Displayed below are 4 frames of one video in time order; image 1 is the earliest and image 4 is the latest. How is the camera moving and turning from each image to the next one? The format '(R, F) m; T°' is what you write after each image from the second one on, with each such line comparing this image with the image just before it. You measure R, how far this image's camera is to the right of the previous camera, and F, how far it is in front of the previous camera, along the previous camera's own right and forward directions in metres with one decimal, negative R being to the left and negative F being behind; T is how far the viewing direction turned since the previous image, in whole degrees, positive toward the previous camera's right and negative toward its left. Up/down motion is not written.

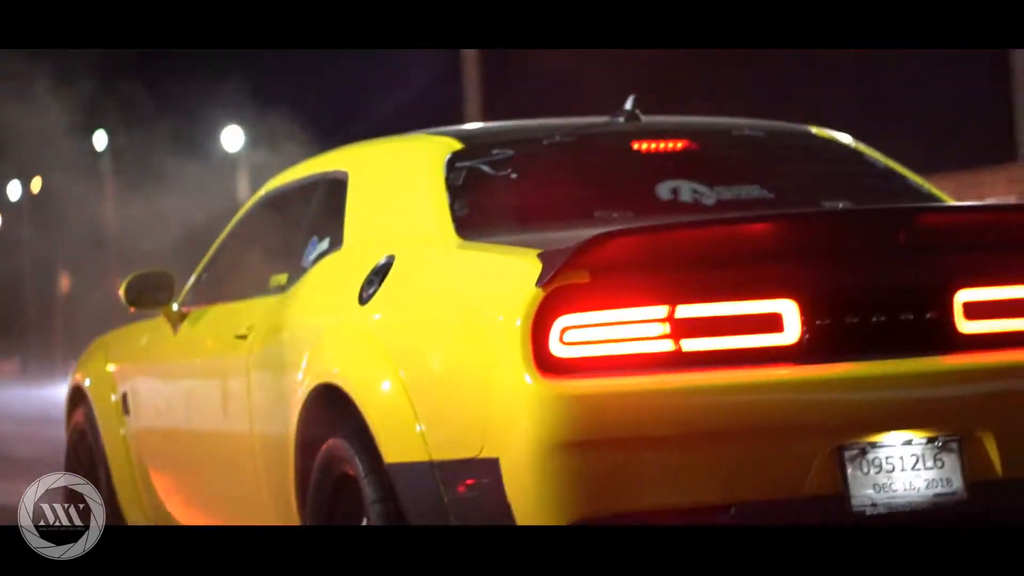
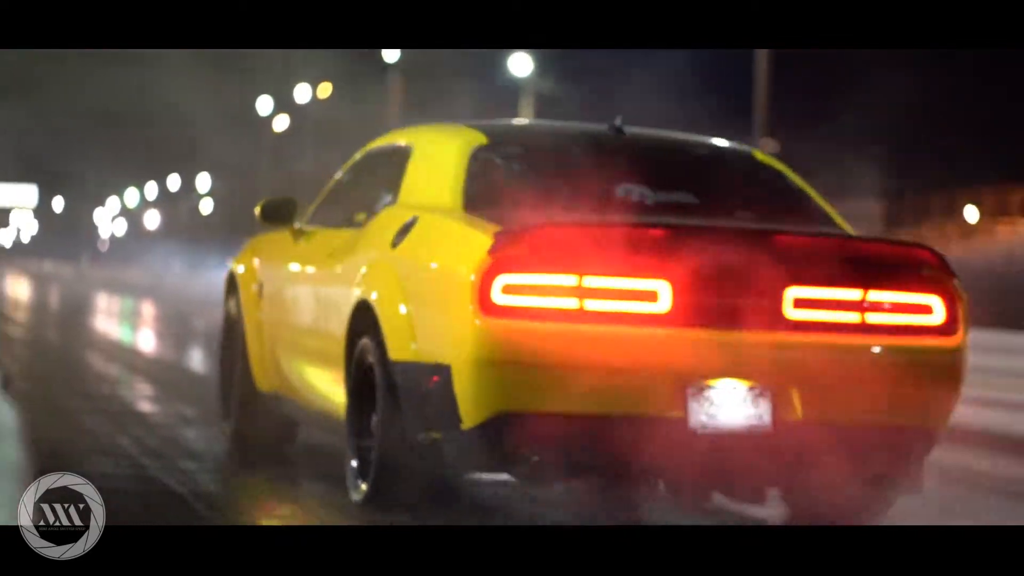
(+1.3, -1.9) m; -10°
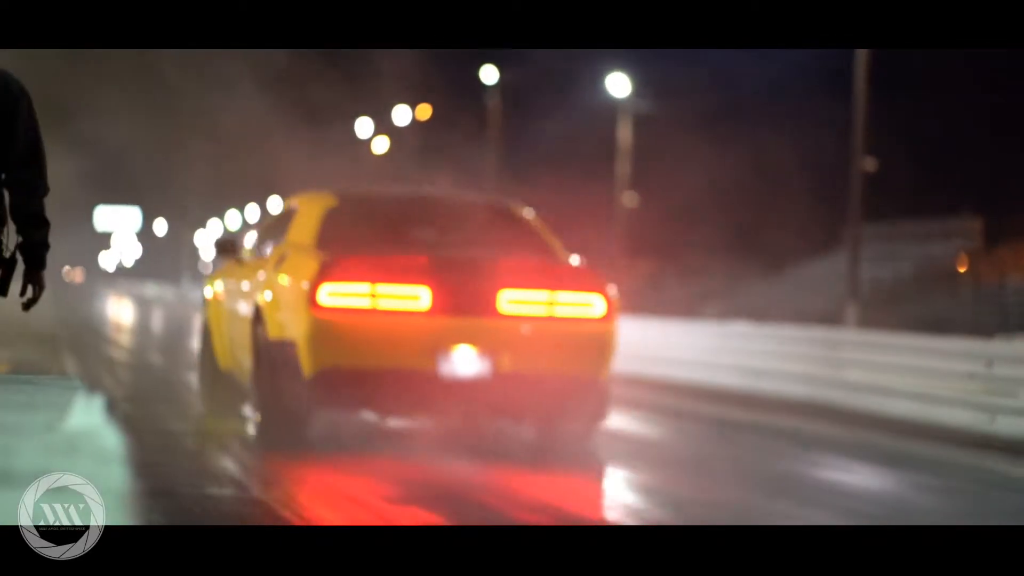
(+0.9, -1.2) m; -4°
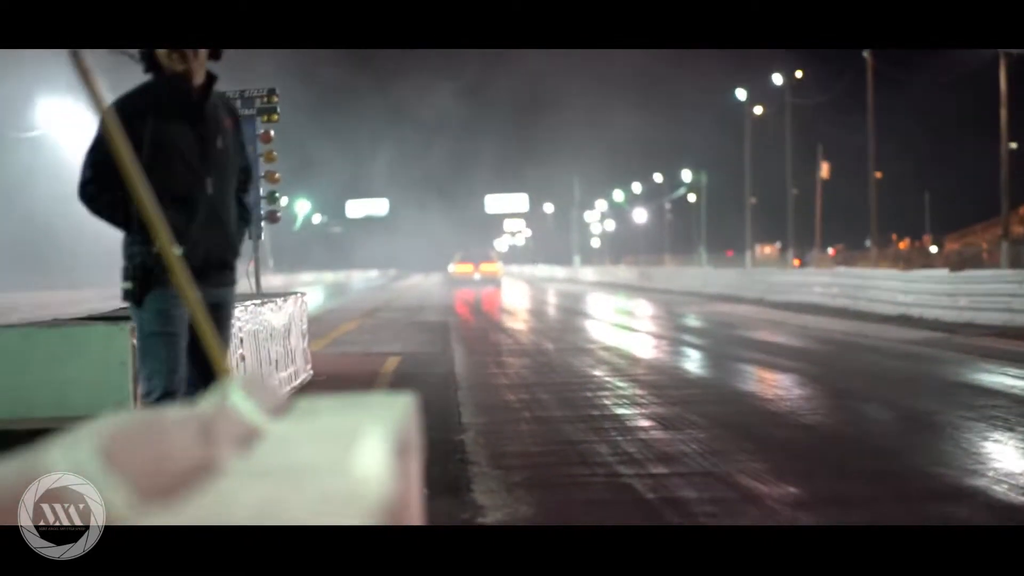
(+0.2, 0.0) m; -18°
